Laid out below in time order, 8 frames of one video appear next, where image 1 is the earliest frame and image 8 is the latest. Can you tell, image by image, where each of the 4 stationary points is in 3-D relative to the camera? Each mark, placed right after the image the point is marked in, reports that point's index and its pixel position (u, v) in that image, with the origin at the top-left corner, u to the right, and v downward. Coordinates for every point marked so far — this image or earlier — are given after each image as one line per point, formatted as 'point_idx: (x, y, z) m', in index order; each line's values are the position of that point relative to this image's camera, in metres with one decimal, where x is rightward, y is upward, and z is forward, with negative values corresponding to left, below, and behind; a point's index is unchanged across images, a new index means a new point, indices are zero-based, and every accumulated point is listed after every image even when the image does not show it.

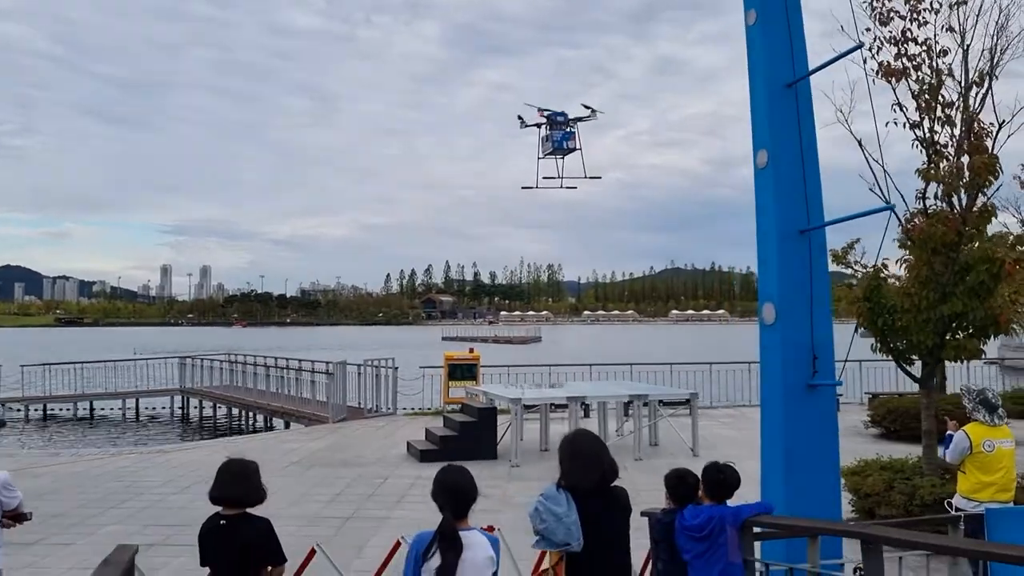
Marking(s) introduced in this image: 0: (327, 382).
0: (-4.0, -2.0, +18.7) m
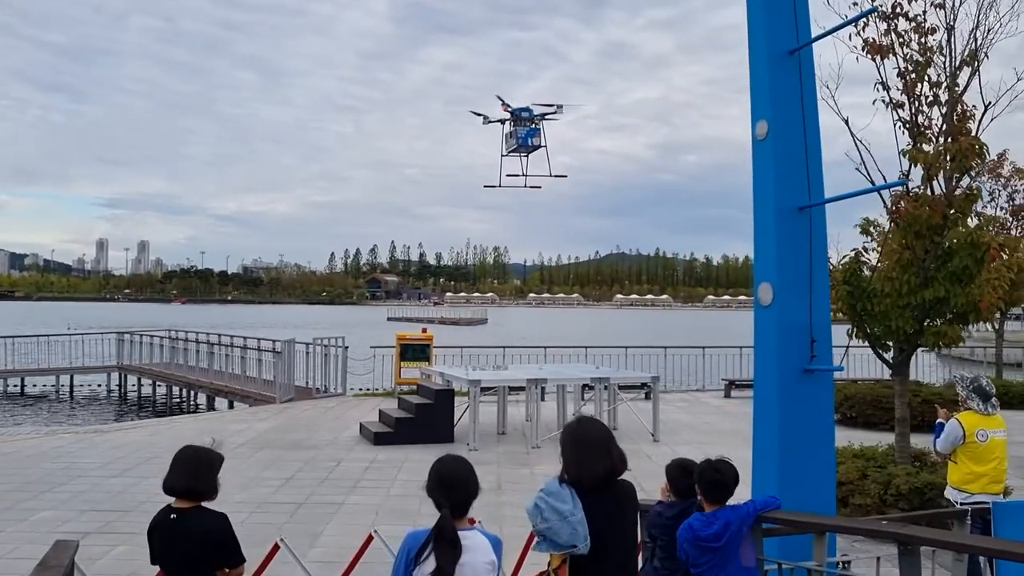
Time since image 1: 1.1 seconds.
0: (-4.9, -1.5, +18.1) m
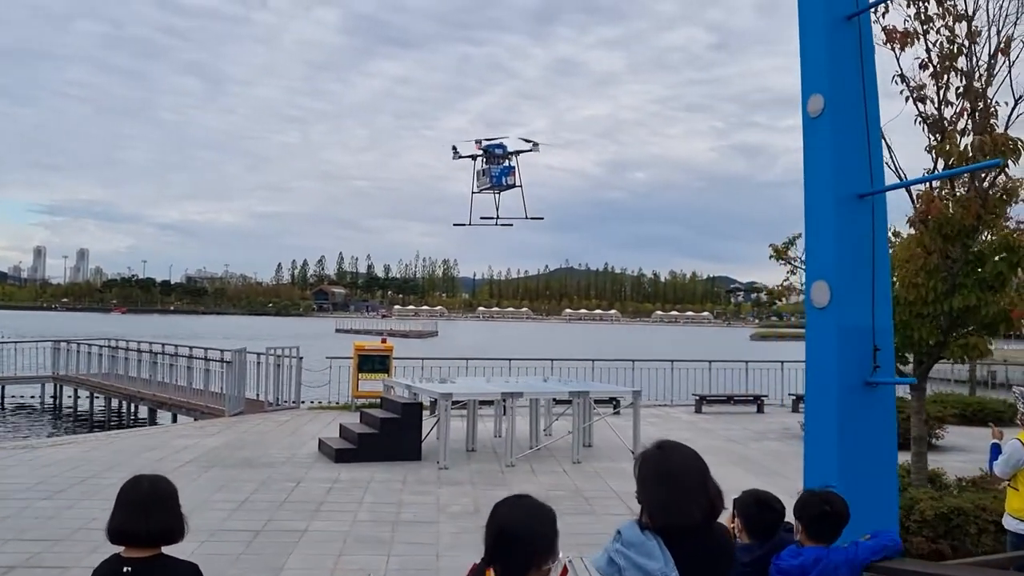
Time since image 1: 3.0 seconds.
0: (-5.6, -1.6, +16.9) m
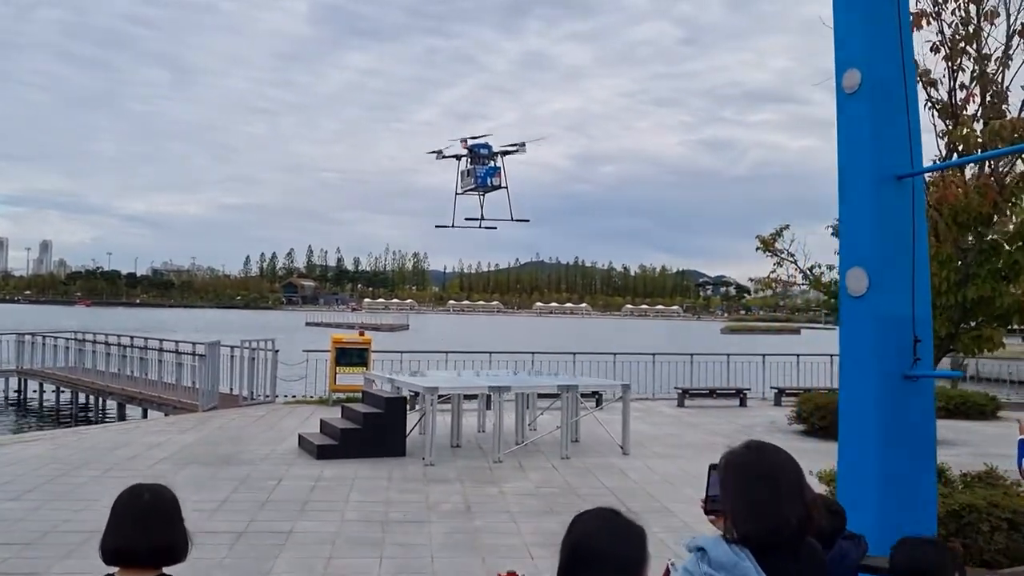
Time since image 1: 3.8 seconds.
0: (-5.9, -1.5, +16.4) m
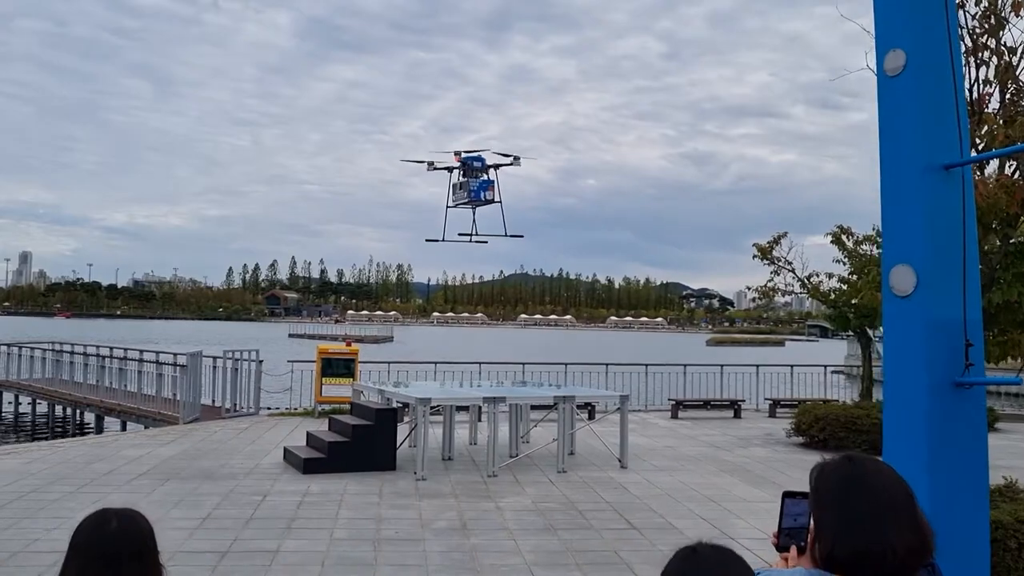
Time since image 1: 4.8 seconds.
0: (-6.1, -1.6, +15.9) m
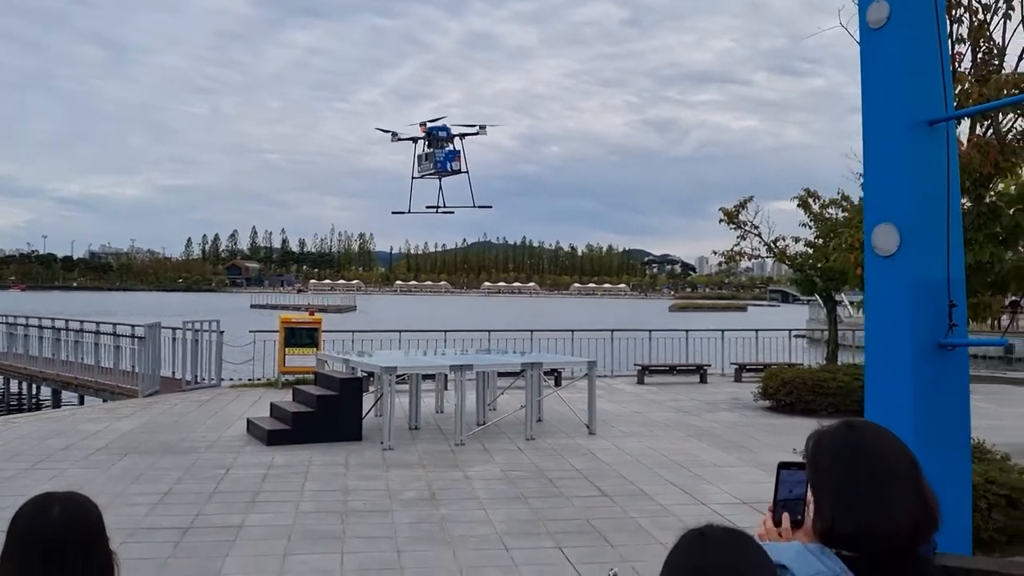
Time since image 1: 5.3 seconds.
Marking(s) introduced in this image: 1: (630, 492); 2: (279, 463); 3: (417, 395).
0: (-6.7, -1.1, +15.5) m
1: (+1.2, -2.0, +8.5) m
2: (-2.6, -1.9, +9.5) m
3: (-1.3, -1.5, +11.9) m
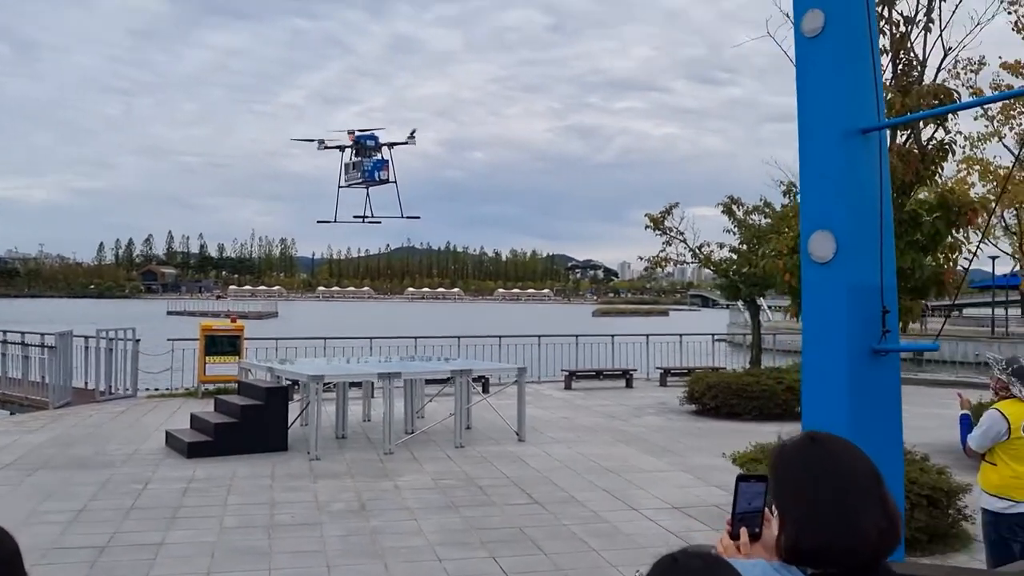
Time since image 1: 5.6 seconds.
0: (-7.9, -1.2, +14.8) m
1: (+0.5, -2.1, +8.5) m
2: (-3.3, -2.0, +9.2) m
3: (-2.3, -1.6, +11.7) m
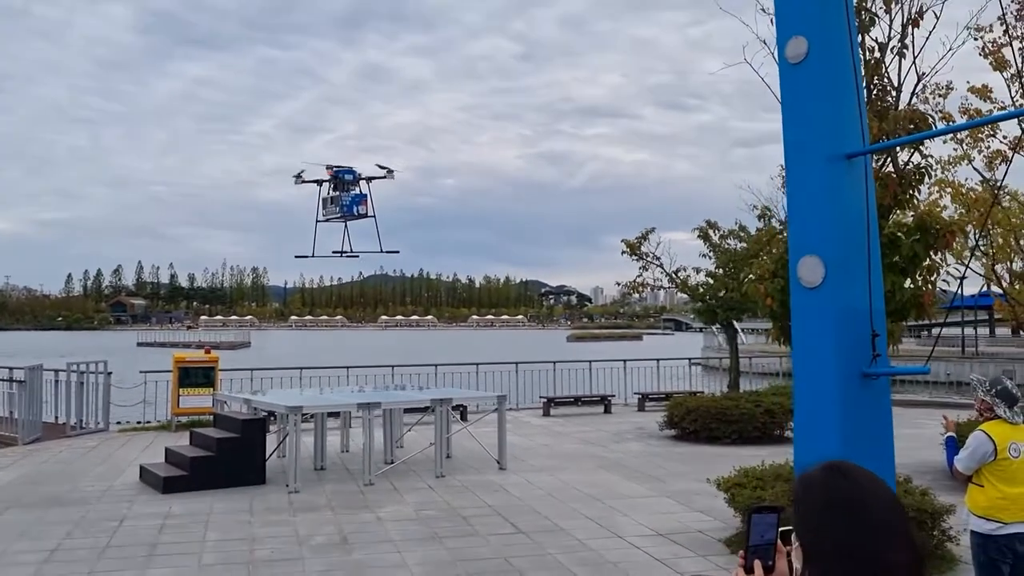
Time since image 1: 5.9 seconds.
0: (-8.3, -1.8, +14.5) m
1: (+0.3, -2.3, +8.4) m
2: (-3.5, -2.3, +9.0) m
3: (-2.5, -1.9, +11.5) m
